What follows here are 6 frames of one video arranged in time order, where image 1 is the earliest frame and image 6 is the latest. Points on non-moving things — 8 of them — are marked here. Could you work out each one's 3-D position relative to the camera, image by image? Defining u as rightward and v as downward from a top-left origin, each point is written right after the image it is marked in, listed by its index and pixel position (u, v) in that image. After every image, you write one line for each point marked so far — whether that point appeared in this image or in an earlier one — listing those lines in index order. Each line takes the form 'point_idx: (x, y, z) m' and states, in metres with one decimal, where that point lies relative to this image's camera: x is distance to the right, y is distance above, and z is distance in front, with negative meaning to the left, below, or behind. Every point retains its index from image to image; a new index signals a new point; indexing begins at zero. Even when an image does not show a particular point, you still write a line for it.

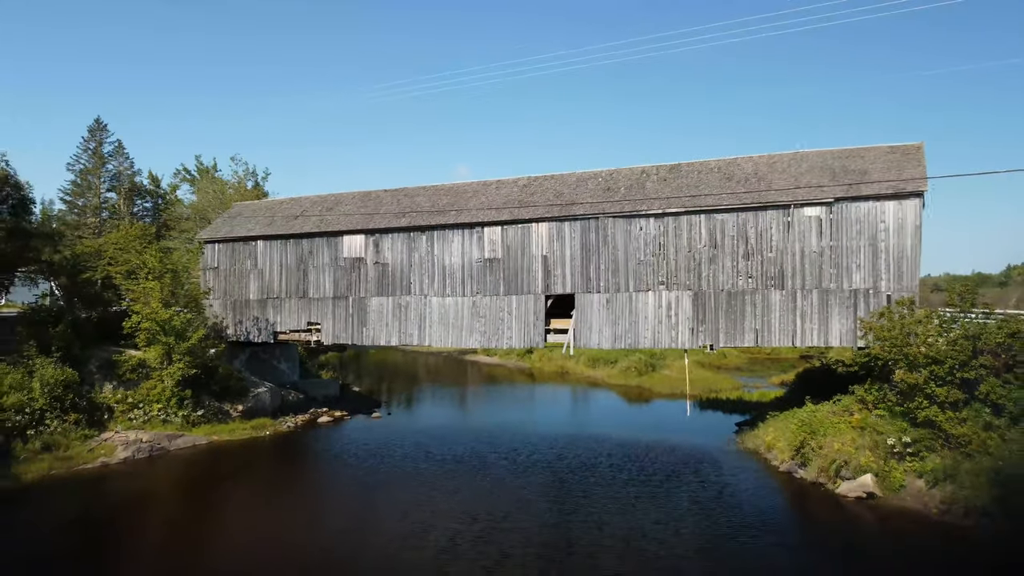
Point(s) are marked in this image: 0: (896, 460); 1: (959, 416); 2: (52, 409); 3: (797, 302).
0: (+8.6, -3.8, +14.0) m
1: (+9.6, -2.7, +13.3) m
2: (-13.8, -3.6, +18.8) m
3: (+7.7, -0.4, +16.9) m
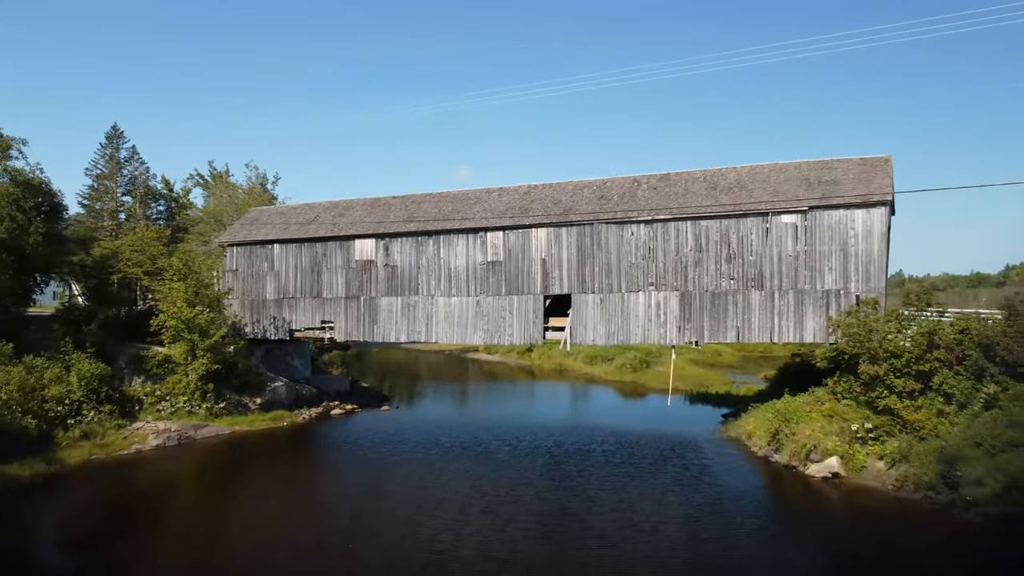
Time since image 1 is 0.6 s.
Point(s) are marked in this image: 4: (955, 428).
0: (+8.6, -3.9, +15.5) m
1: (+9.6, -2.8, +14.9) m
2: (-13.8, -3.6, +20.3) m
3: (+7.8, -0.4, +18.5) m
4: (+9.7, -3.0, +13.6) m
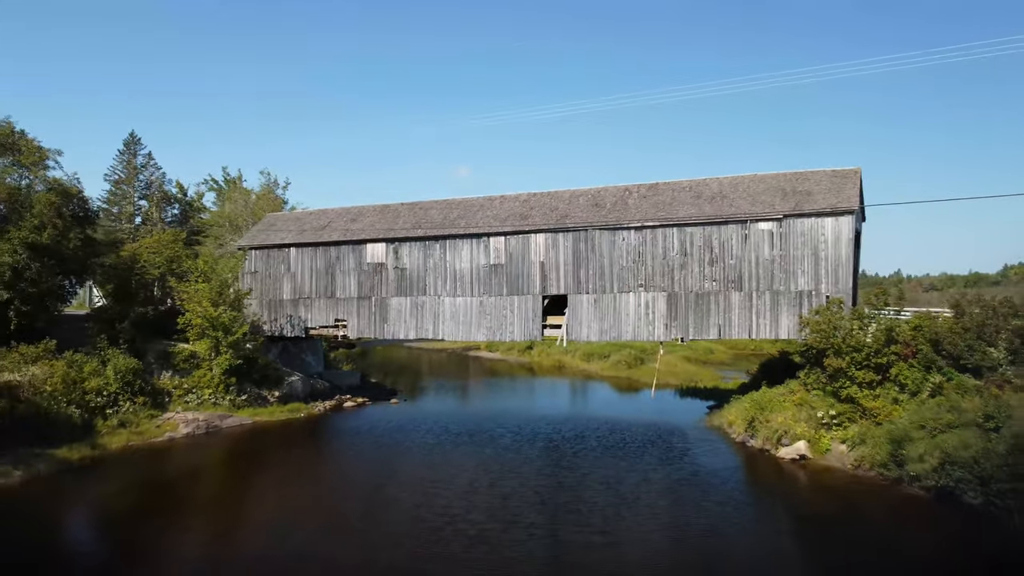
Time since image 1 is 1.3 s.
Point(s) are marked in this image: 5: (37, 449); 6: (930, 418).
0: (+8.7, -3.9, +17.3) m
1: (+9.6, -2.8, +16.7) m
2: (-13.7, -3.7, +22.1) m
3: (+7.8, -0.4, +20.3) m
4: (+9.7, -3.1, +15.4) m
5: (-14.0, -4.8, +18.4) m
6: (+9.8, -3.1, +14.7) m
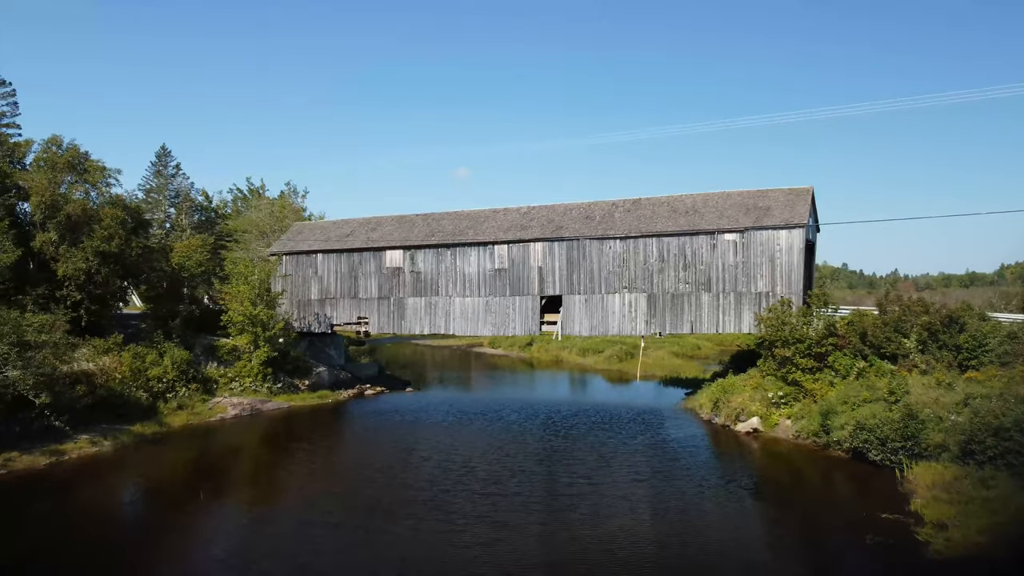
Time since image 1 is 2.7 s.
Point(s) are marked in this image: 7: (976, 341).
0: (+8.7, -4.0, +20.8) m
1: (+9.7, -2.9, +20.2) m
2: (-13.6, -3.8, +25.6) m
3: (+7.9, -0.5, +23.8) m
4: (+9.8, -3.1, +18.9) m
5: (-13.9, -4.8, +21.9) m
6: (+9.9, -3.1, +18.2) m
7: (+14.0, -1.6, +18.8) m
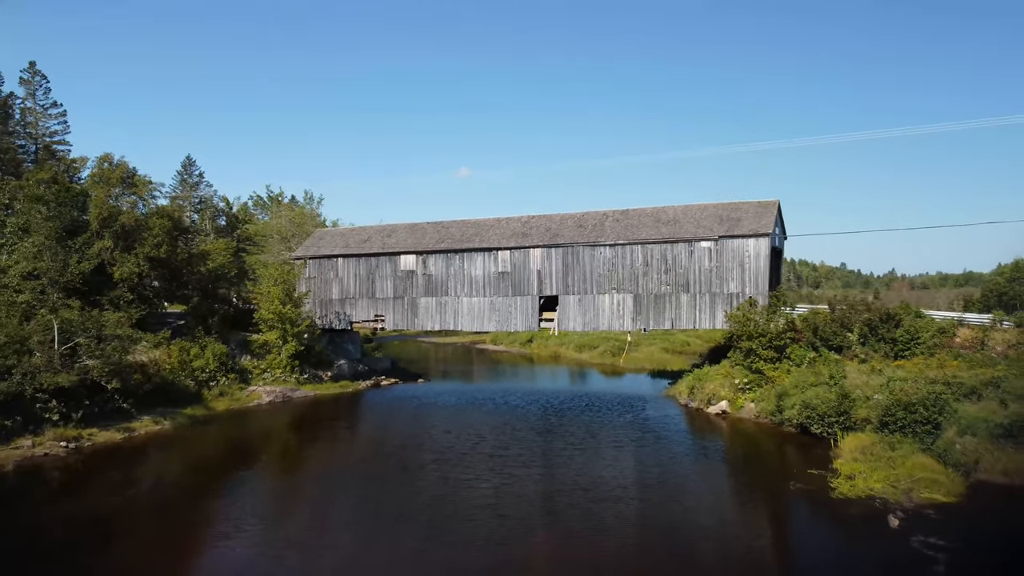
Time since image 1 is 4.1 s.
0: (+8.8, -4.0, +24.1) m
1: (+9.8, -2.9, +23.5) m
2: (-13.6, -3.8, +28.9) m
3: (+8.0, -0.6, +27.0) m
4: (+9.9, -3.2, +22.2) m
5: (-13.8, -4.9, +25.2) m
6: (+10.0, -3.2, +21.5) m
7: (+14.1, -1.7, +22.1) m
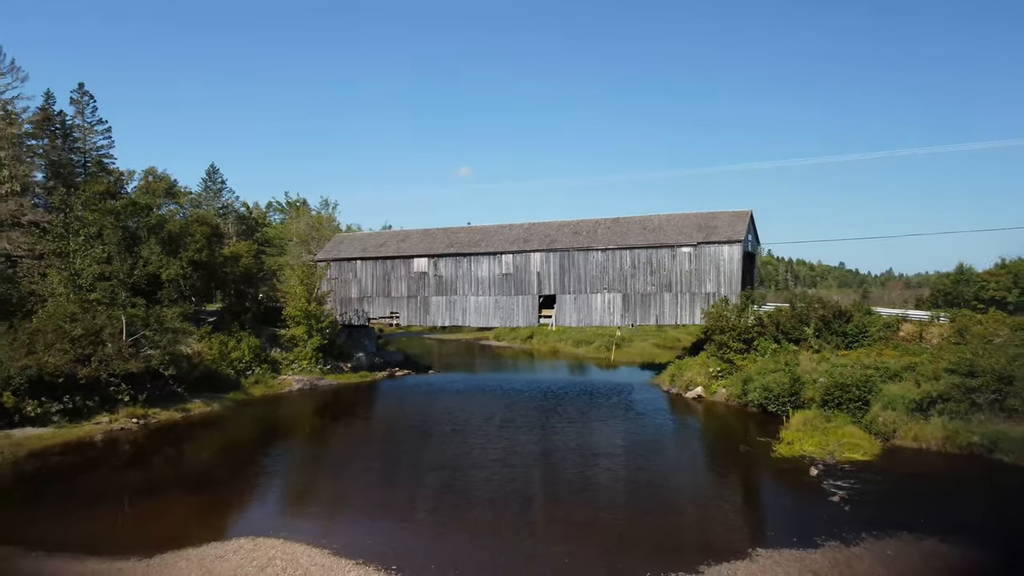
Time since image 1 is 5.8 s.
0: (+8.9, -4.0, +27.6) m
1: (+9.9, -2.9, +27.0) m
2: (-13.4, -3.8, +32.4) m
3: (+8.1, -0.6, +30.6) m
4: (+10.0, -3.2, +25.7) m
5: (-13.7, -4.9, +28.8) m
6: (+10.1, -3.2, +25.0) m
7: (+14.2, -1.7, +25.6) m
